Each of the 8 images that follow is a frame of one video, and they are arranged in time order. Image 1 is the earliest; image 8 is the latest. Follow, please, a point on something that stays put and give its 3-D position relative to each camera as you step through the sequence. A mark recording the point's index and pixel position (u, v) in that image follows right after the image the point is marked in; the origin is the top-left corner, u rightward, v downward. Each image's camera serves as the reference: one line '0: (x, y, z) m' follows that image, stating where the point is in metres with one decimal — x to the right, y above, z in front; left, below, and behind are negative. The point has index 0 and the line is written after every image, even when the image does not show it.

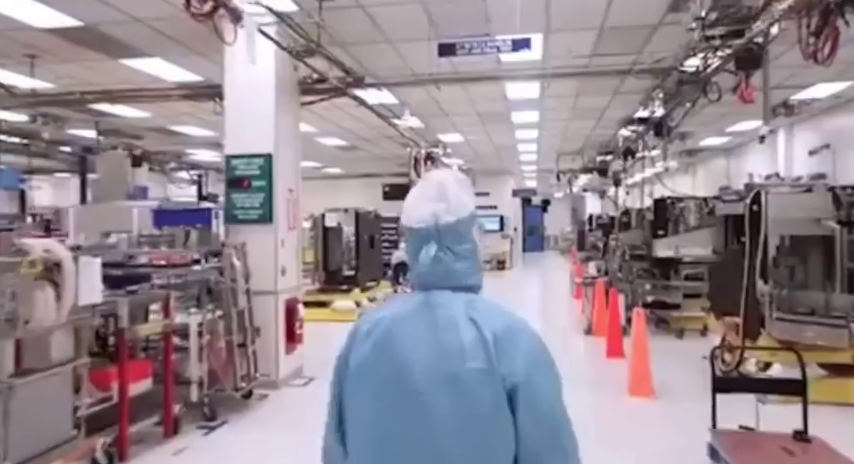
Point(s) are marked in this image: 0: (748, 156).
0: (+8.8, +2.1, +15.6) m
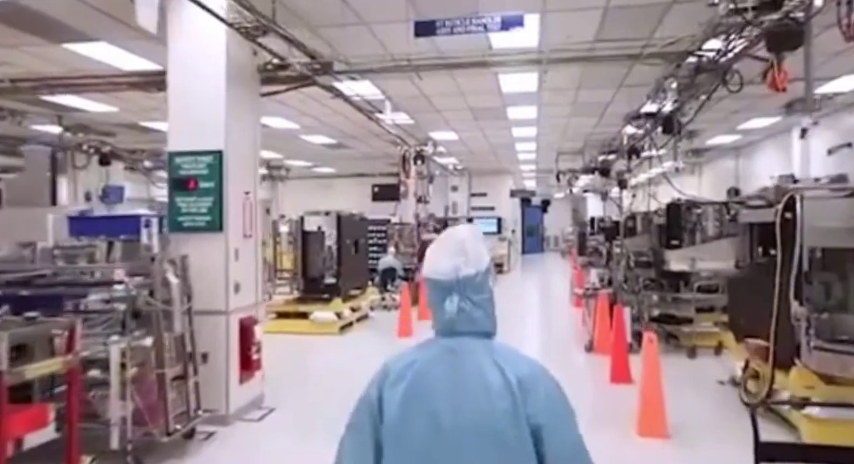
0: (+8.6, +2.0, +14.7) m
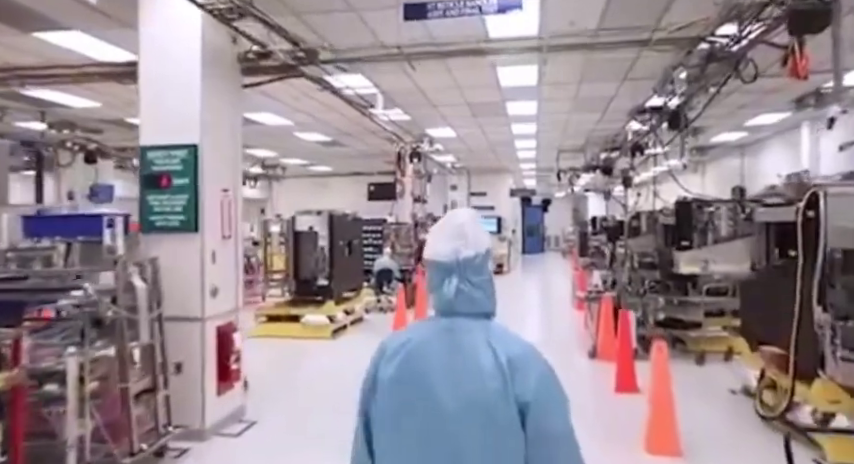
0: (+8.6, +2.0, +14.3) m
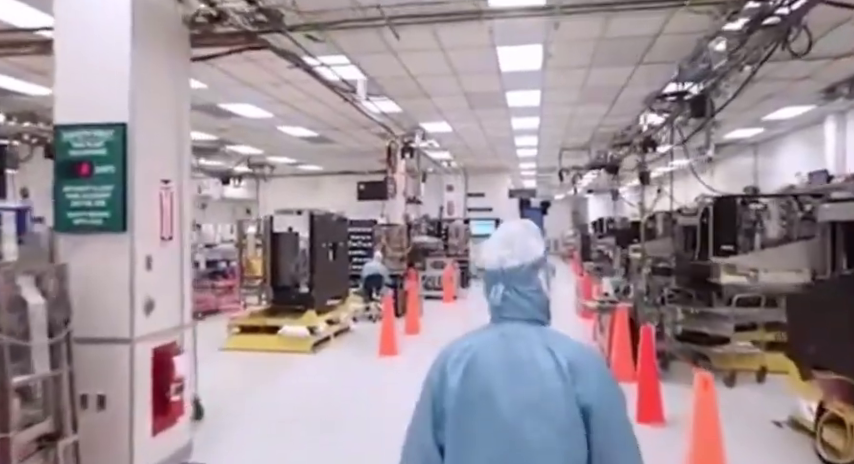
0: (+8.4, +1.9, +13.4) m
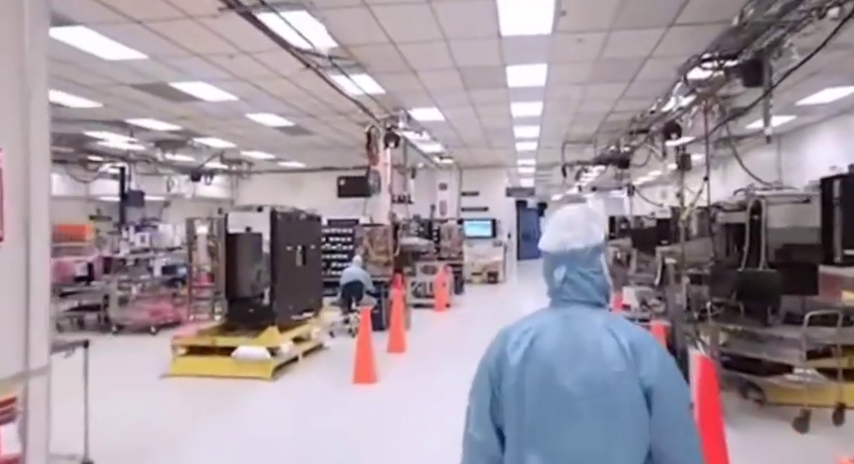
0: (+8.2, +1.9, +12.0) m
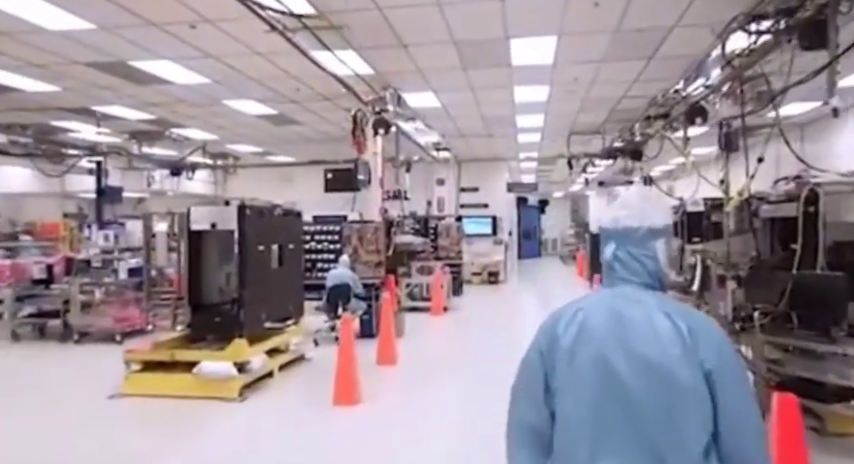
0: (+8.1, +2.0, +11.1) m
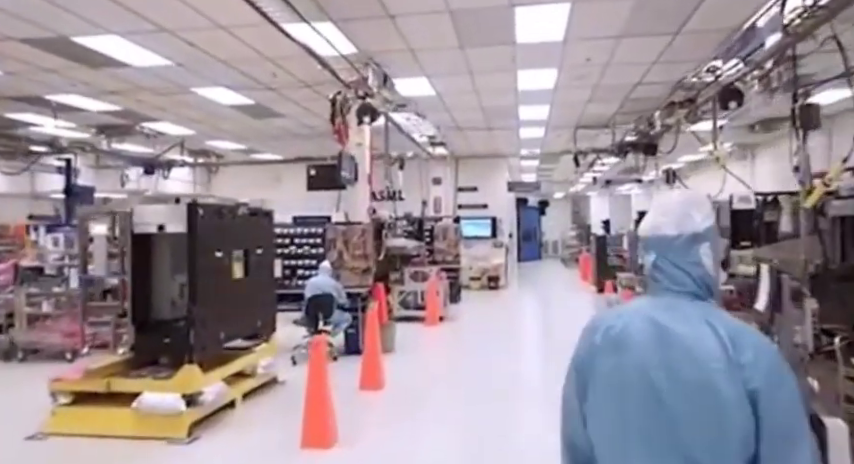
0: (+8.0, +2.0, +10.0) m
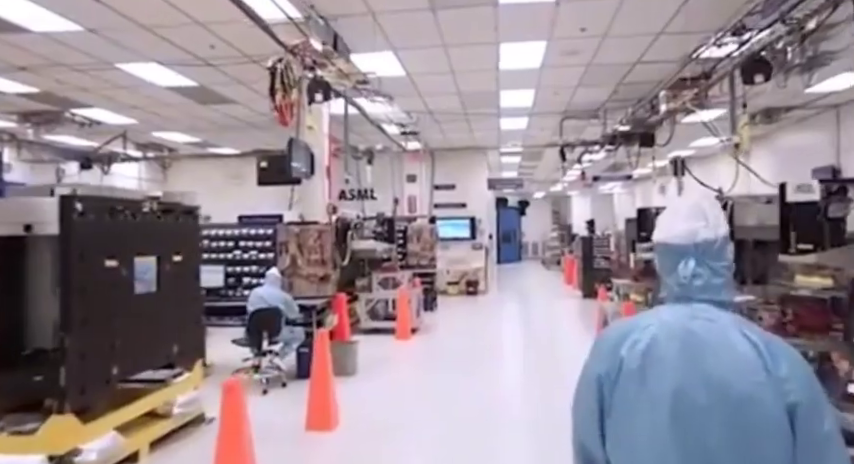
0: (+7.5, +2.0, +9.0) m
